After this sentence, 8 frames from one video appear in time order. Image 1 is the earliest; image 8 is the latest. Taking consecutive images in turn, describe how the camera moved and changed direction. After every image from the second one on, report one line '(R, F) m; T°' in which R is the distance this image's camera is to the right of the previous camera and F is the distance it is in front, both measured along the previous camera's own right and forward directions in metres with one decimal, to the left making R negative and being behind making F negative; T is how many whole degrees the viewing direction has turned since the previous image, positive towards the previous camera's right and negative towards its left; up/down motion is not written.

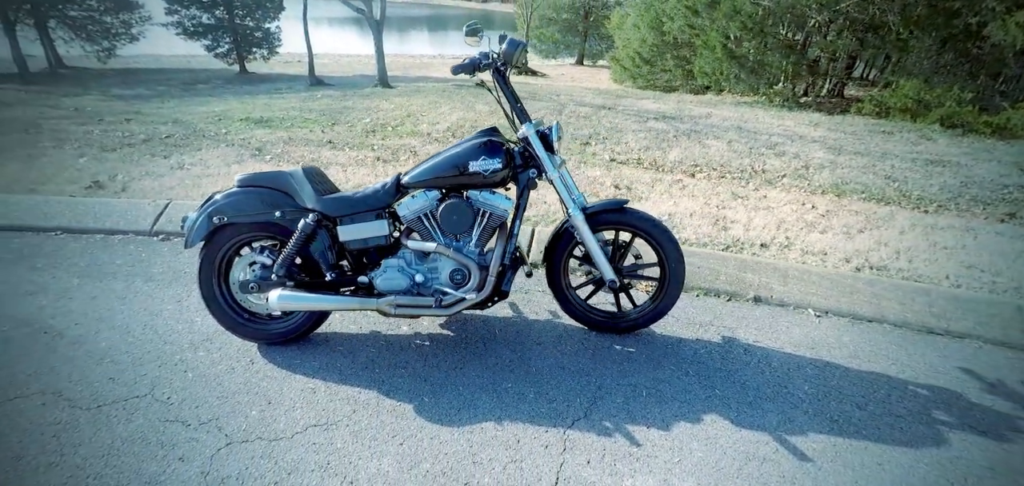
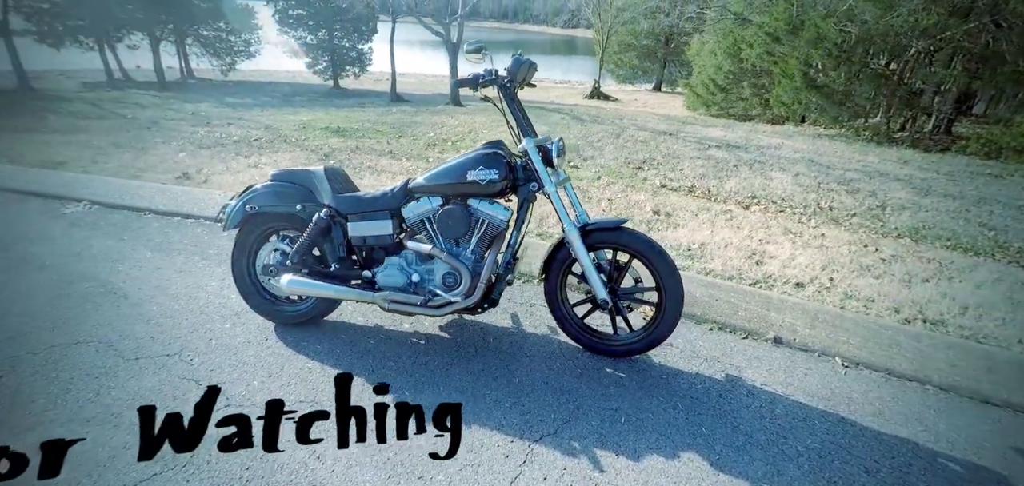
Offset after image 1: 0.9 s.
(+0.5, -0.1) m; -10°
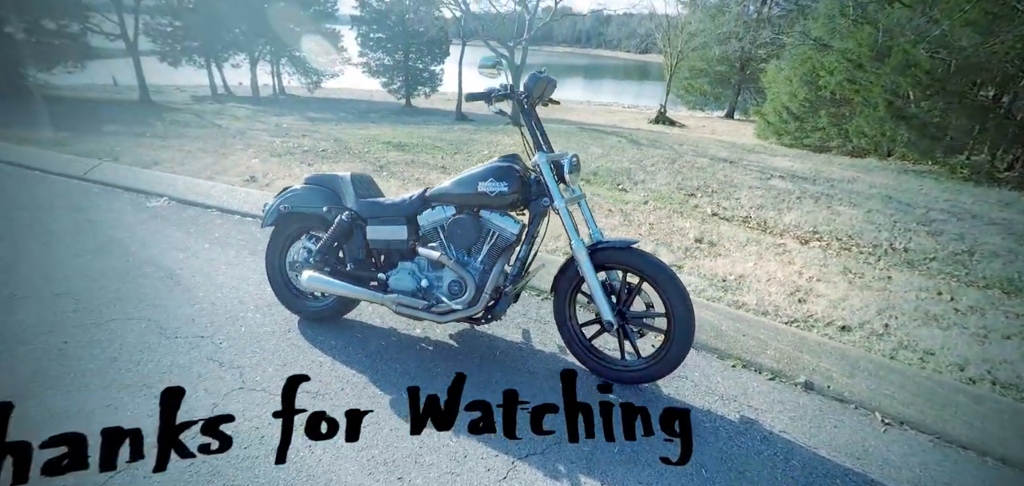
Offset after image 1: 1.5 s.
(+0.4, 0.0) m; -8°
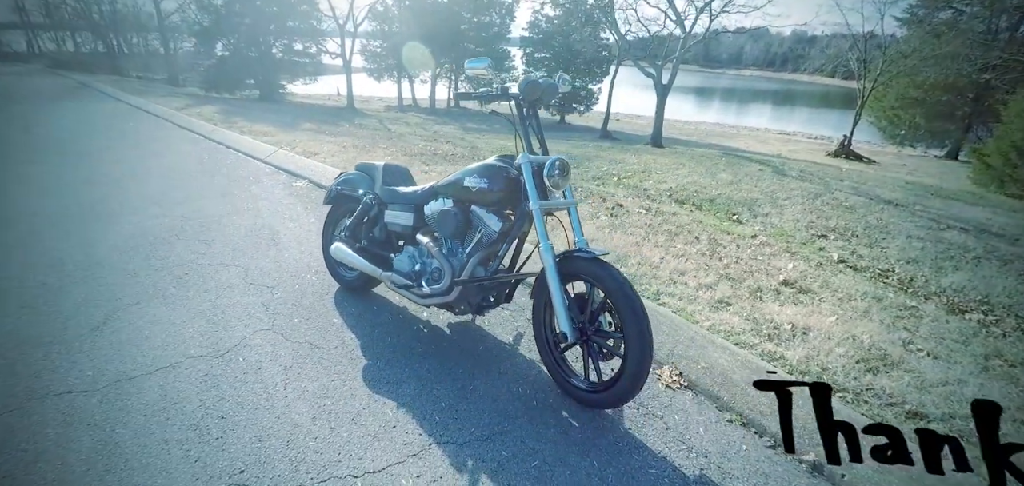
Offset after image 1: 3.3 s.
(+1.2, +0.2) m; -21°
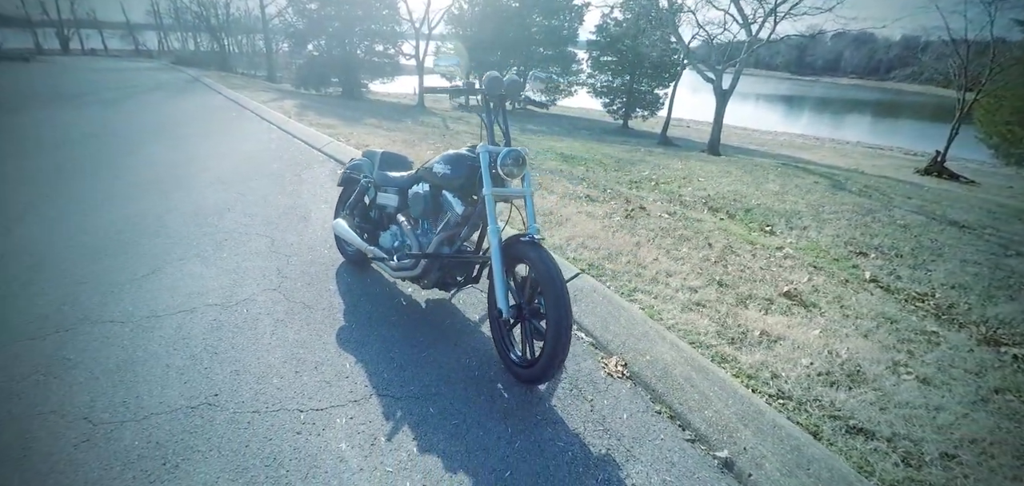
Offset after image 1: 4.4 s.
(+0.7, -0.1) m; -9°
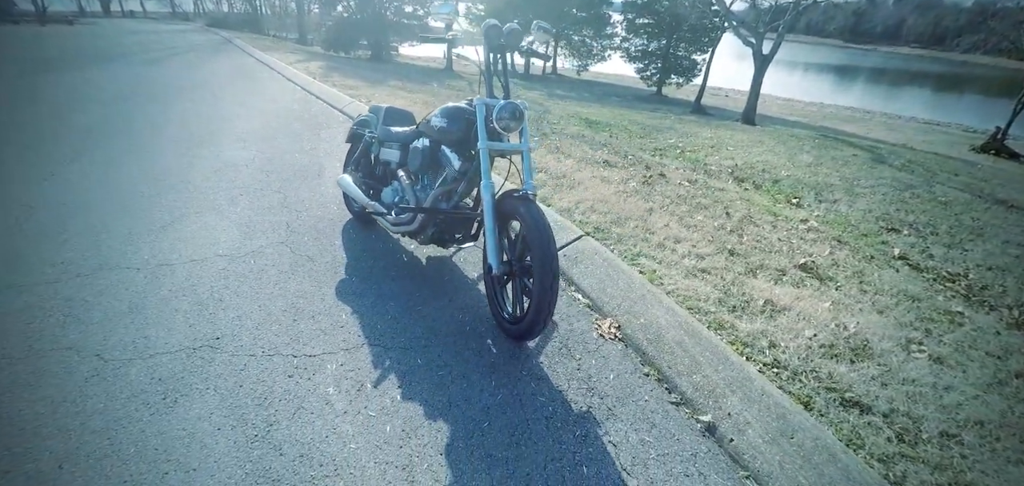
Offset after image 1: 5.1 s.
(+0.2, +0.1) m; -4°
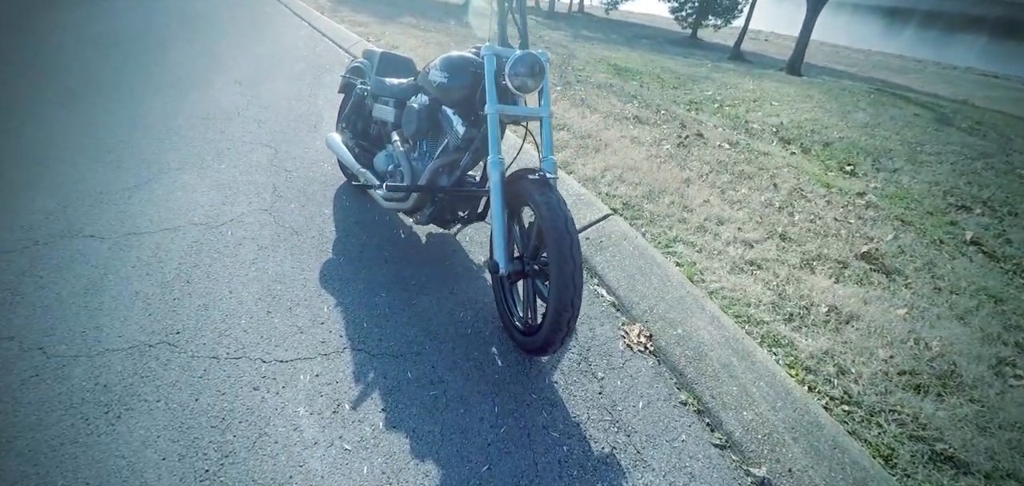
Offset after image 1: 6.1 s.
(0.0, +0.5) m; -2°
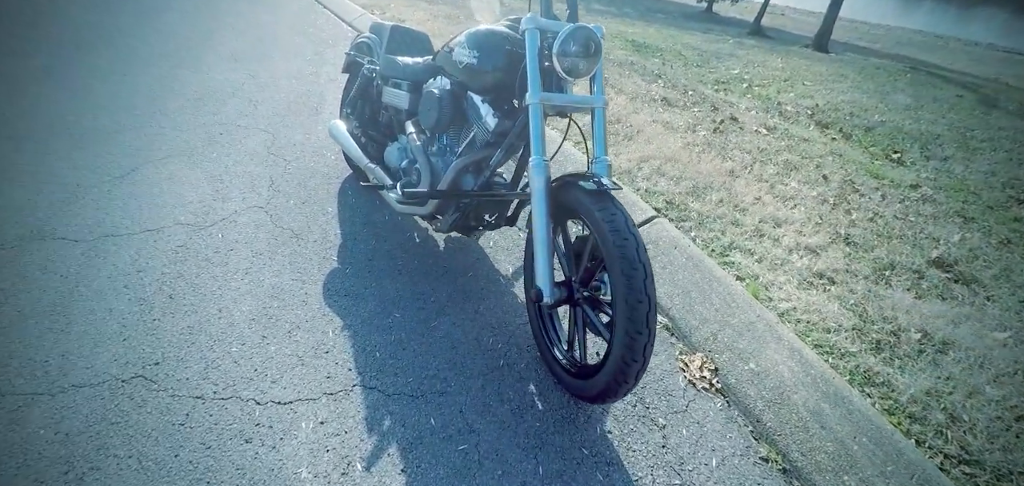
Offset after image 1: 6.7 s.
(-0.2, +0.4) m; 0°
